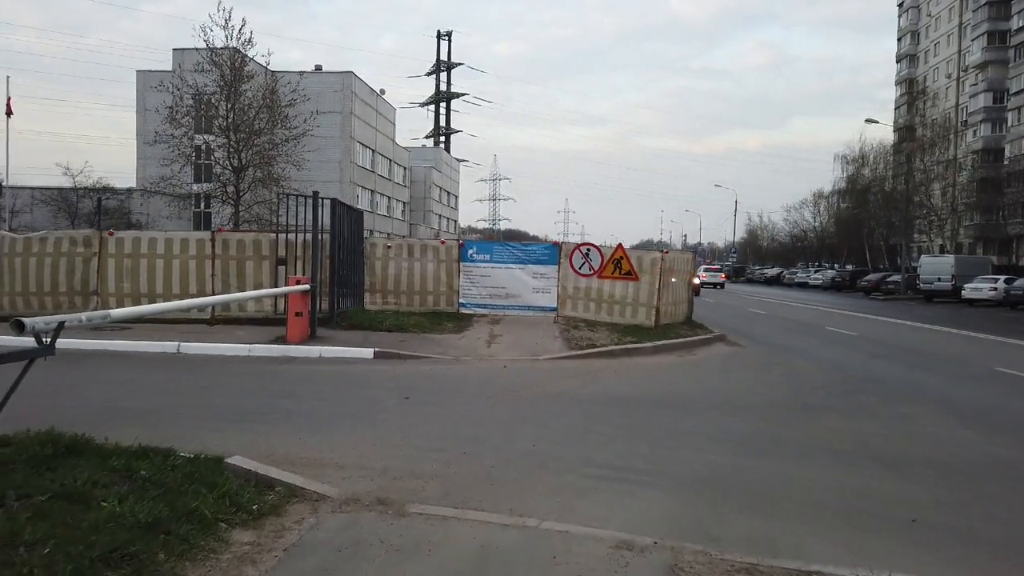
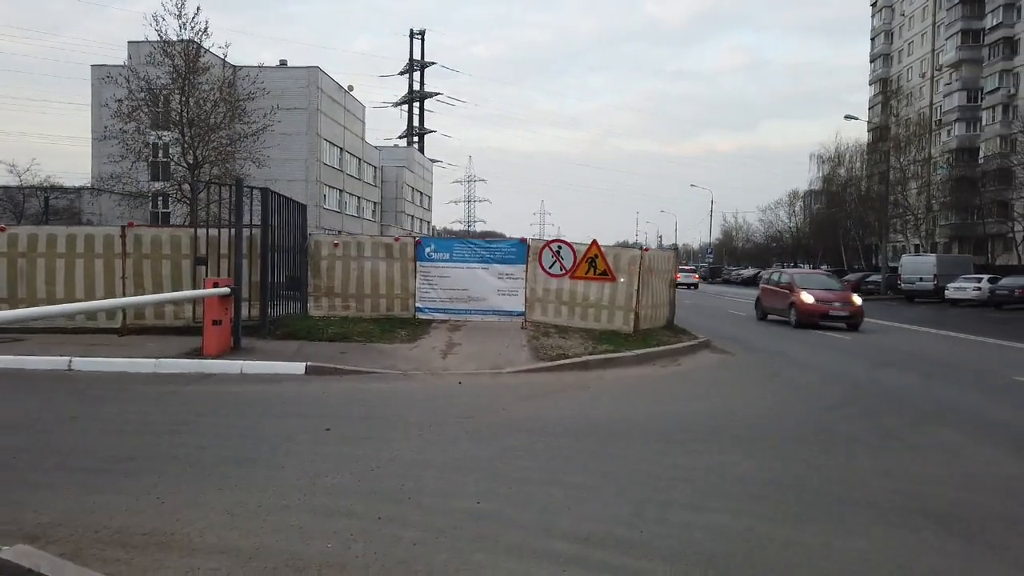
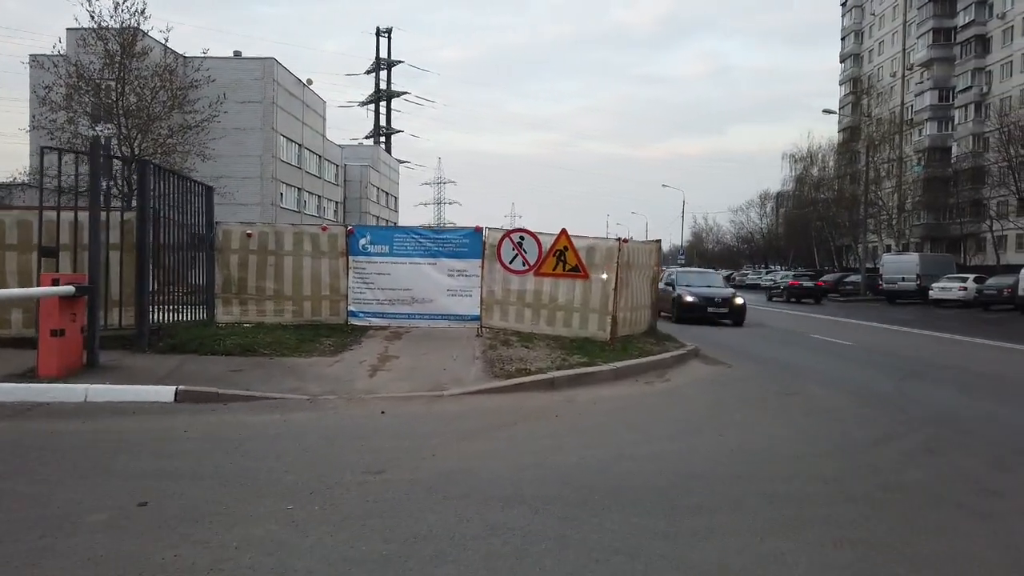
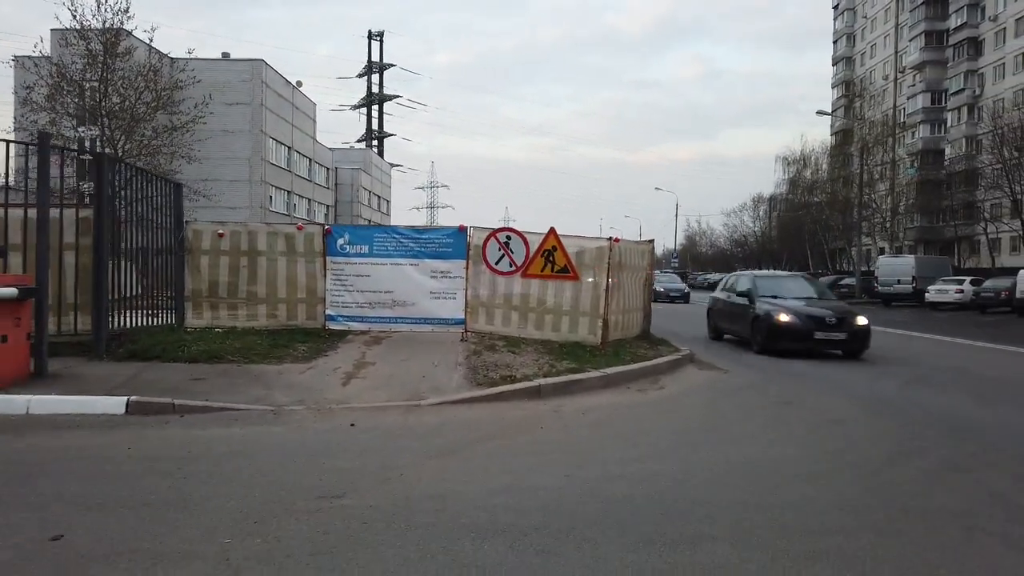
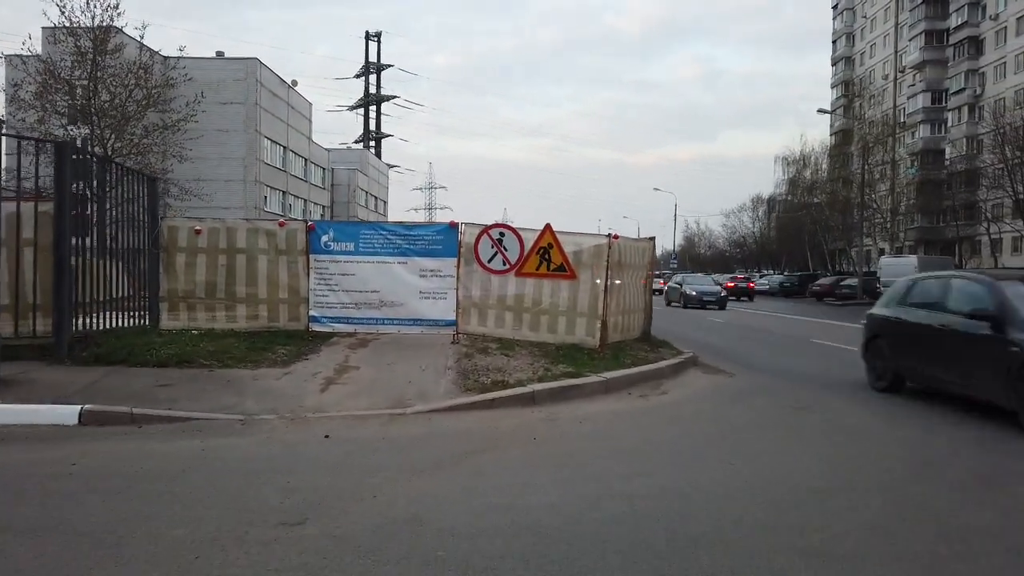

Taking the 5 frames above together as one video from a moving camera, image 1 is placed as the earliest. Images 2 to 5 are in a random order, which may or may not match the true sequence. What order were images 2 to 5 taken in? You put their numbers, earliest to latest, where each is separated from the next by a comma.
2, 3, 4, 5
